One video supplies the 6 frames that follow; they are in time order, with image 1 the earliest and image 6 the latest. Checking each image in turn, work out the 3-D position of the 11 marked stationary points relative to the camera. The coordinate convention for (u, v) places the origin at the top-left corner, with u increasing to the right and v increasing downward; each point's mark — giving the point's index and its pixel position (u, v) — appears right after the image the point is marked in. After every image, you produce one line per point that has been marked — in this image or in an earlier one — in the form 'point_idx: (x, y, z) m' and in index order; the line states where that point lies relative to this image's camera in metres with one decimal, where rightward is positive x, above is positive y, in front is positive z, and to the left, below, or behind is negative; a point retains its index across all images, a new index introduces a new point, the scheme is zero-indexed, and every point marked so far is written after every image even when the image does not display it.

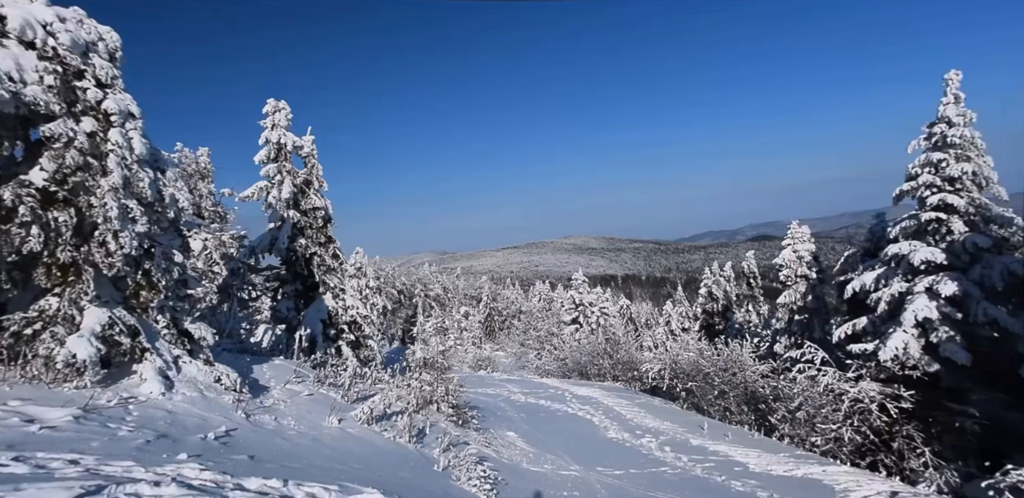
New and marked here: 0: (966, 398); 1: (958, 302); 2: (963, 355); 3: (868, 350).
0: (+12.1, -3.9, +17.7) m
1: (+11.6, -1.4, +17.2) m
2: (+11.2, -2.6, +16.3) m
3: (+9.9, -2.7, +17.8) m
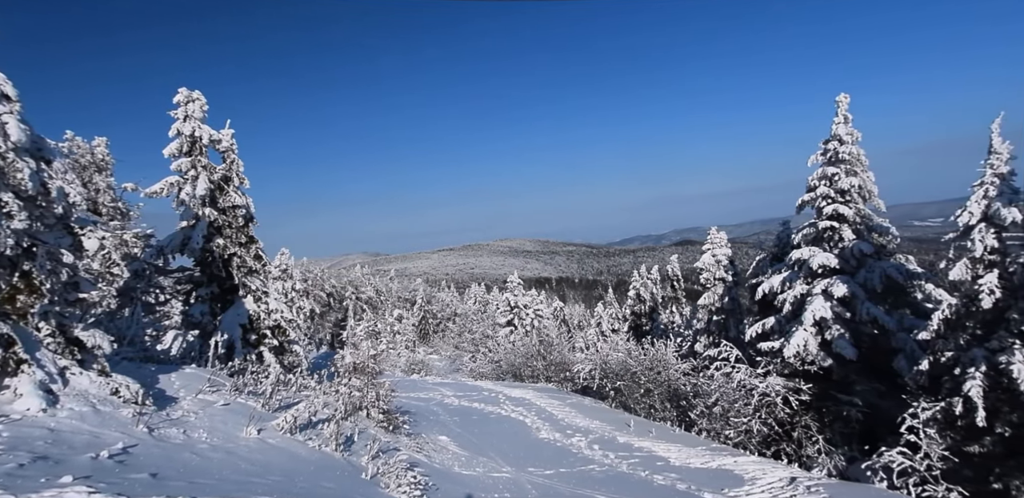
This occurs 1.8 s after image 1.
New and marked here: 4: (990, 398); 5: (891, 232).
0: (+10.0, -4.1, +19.7) m
1: (+9.6, -1.5, +19.1) m
2: (+9.3, -2.8, +18.2) m
3: (+7.8, -2.9, +19.5) m
4: (+9.0, -2.8, +12.6) m
5: (+11.0, +0.5, +19.3) m
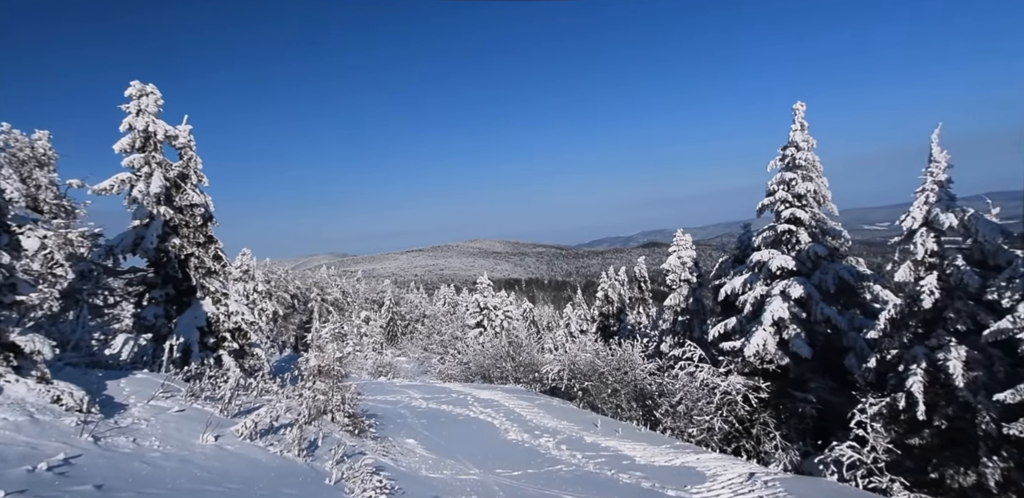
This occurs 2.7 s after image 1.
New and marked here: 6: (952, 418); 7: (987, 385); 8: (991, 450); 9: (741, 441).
0: (+9.0, -4.2, +20.4) m
1: (+8.6, -1.6, +19.9) m
2: (+8.3, -2.9, +18.9) m
3: (+6.8, -2.9, +20.2) m
4: (+8.3, -2.9, +13.3) m
5: (+10.0, +0.4, +20.1) m
6: (+8.6, -3.3, +13.2) m
7: (+8.9, -2.5, +12.6) m
8: (+8.8, -3.7, +12.4) m
9: (+6.7, -5.6, +19.4) m
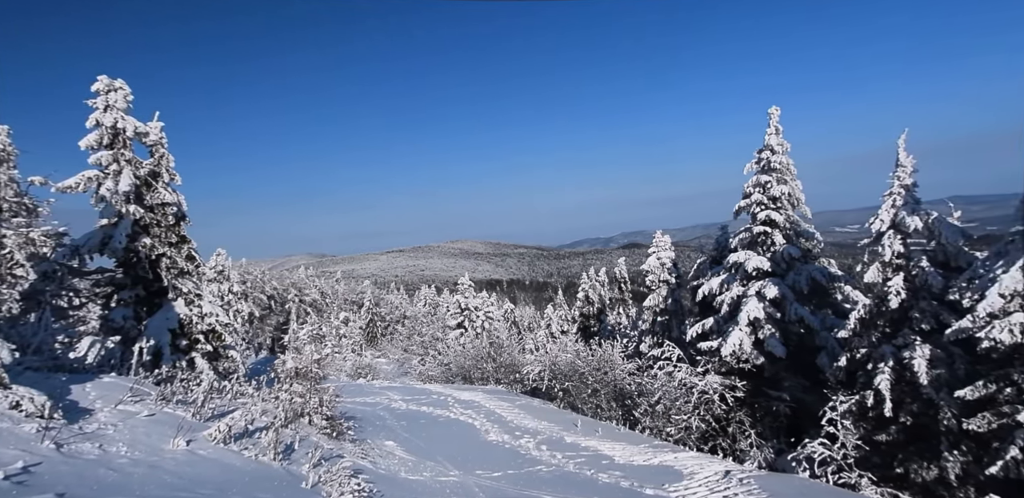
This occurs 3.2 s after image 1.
0: (+8.4, -4.2, +20.8) m
1: (+8.0, -1.6, +20.3) m
2: (+7.7, -2.9, +19.3) m
3: (+6.2, -3.0, +20.5) m
4: (+7.9, -2.9, +13.8) m
5: (+9.4, +0.4, +20.6) m
6: (+8.2, -3.4, +13.6) m
7: (+8.5, -2.6, +13.1) m
8: (+8.4, -3.7, +12.8) m
9: (+6.1, -5.6, +19.8) m
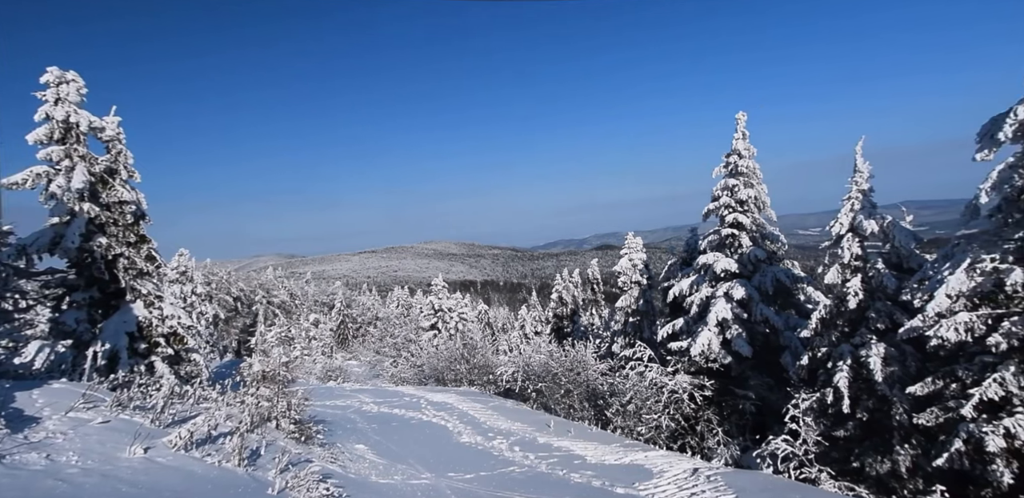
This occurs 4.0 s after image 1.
0: (+7.5, -4.3, +21.4) m
1: (+7.2, -1.7, +20.8) m
2: (+6.9, -3.0, +19.8) m
3: (+5.3, -3.0, +21.0) m
4: (+7.3, -2.9, +14.3) m
5: (+8.5, +0.3, +21.2) m
6: (+7.6, -3.4, +14.1) m
7: (+7.9, -2.6, +13.6) m
8: (+7.8, -3.8, +13.3) m
9: (+5.2, -5.7, +20.2) m
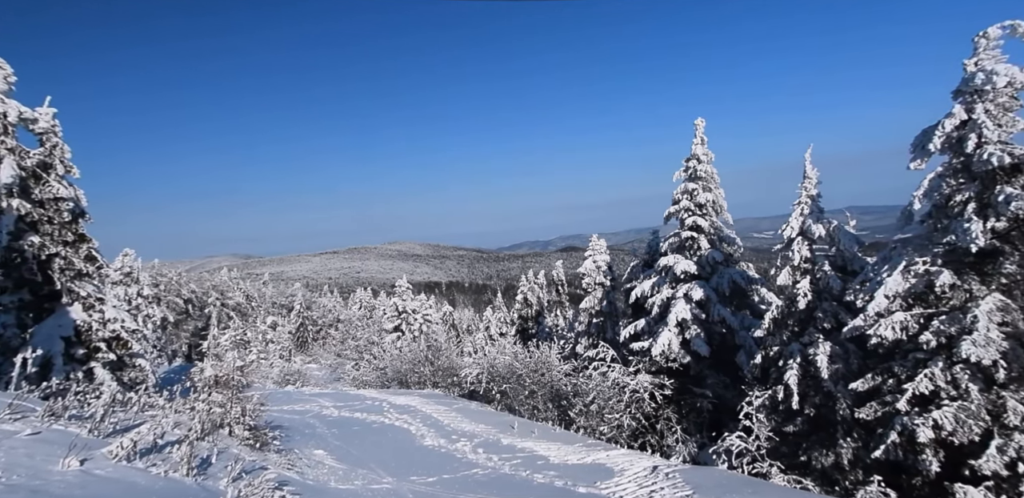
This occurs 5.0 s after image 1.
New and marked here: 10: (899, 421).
0: (+6.3, -4.4, +22.0) m
1: (+6.0, -1.8, +21.4) m
2: (+5.8, -3.0, +20.4) m
3: (+4.1, -3.1, +21.5) m
4: (+6.4, -3.0, +14.9) m
5: (+7.3, +0.2, +21.8) m
6: (+6.8, -3.5, +14.7) m
7: (+7.1, -2.7, +14.2) m
8: (+7.0, -3.8, +13.9) m
9: (+4.1, -5.8, +20.7) m
10: (+6.6, -2.9, +11.4) m
